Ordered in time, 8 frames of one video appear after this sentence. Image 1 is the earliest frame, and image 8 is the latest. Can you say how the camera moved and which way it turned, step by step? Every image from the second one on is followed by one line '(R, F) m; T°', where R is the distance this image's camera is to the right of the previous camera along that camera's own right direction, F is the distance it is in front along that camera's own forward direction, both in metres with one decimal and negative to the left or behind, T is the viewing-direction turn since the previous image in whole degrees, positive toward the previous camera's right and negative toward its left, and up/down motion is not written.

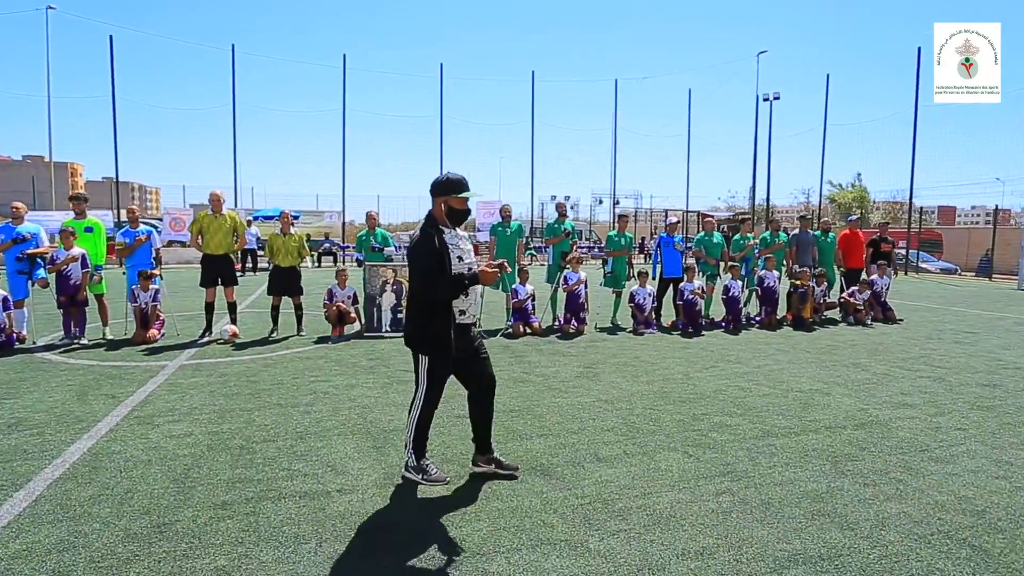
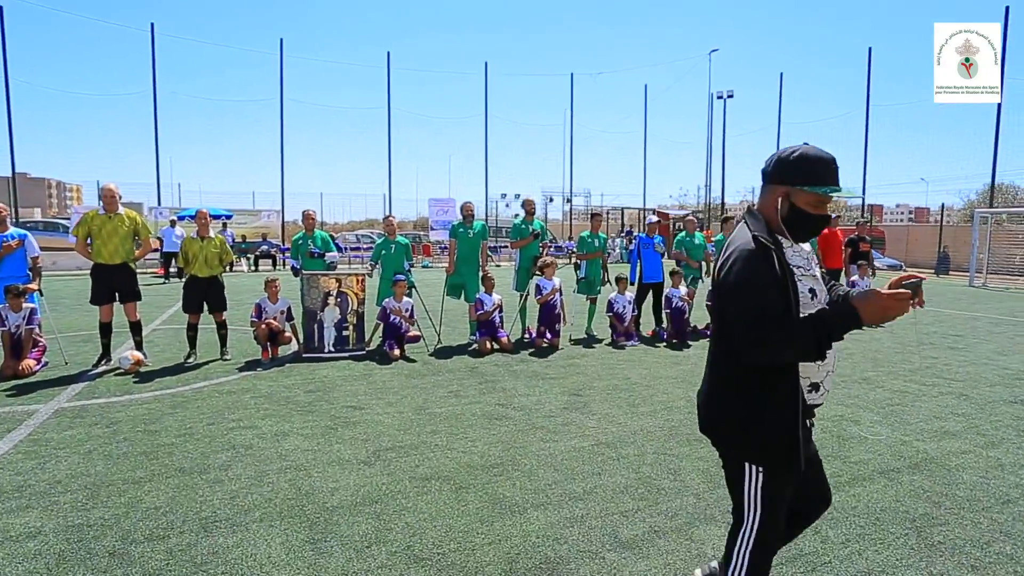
(-0.2, +1.1) m; +5°
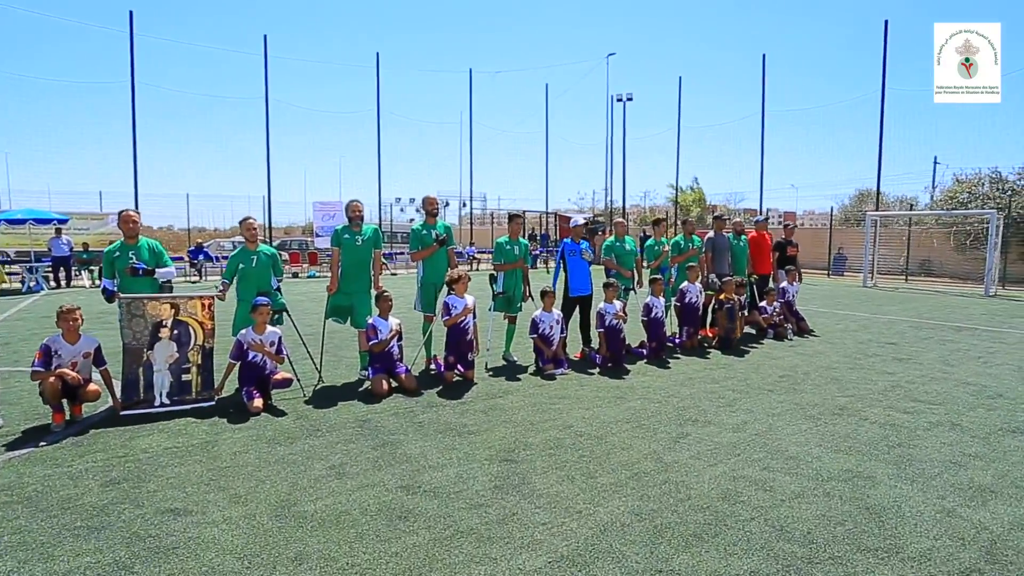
(0.0, +1.5) m; +10°
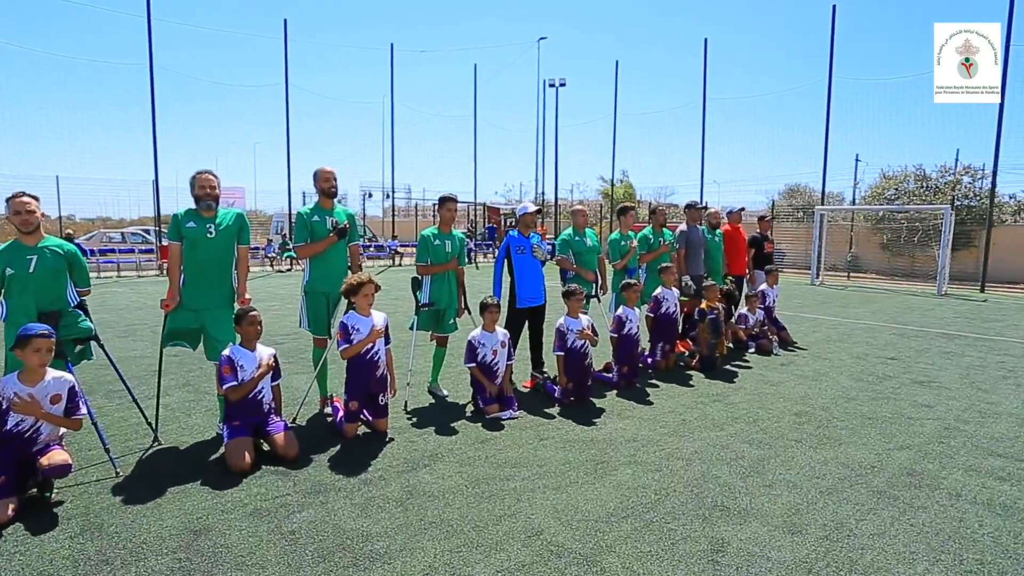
(0.0, +1.9) m; +7°
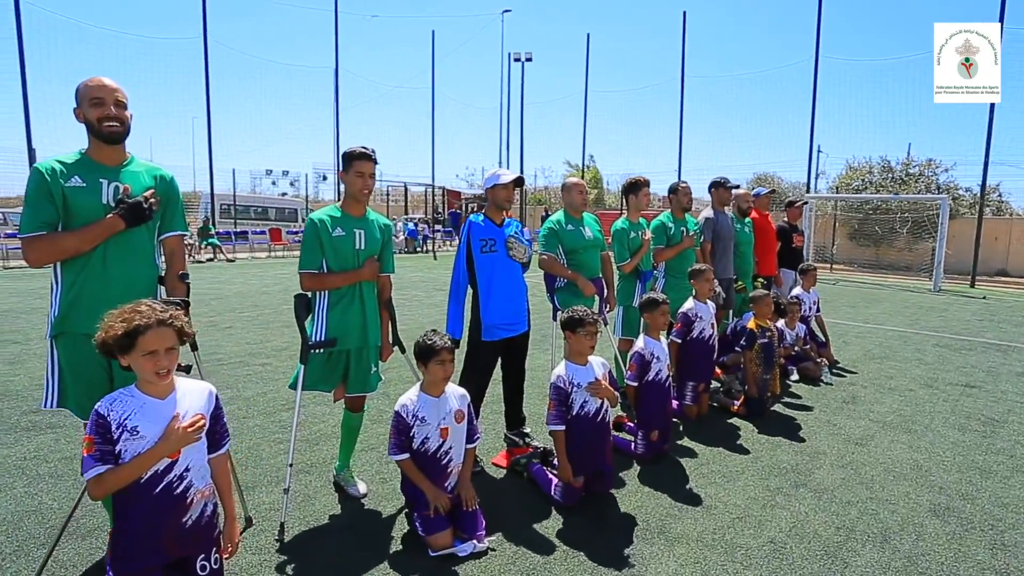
(0.0, +2.2) m; +4°
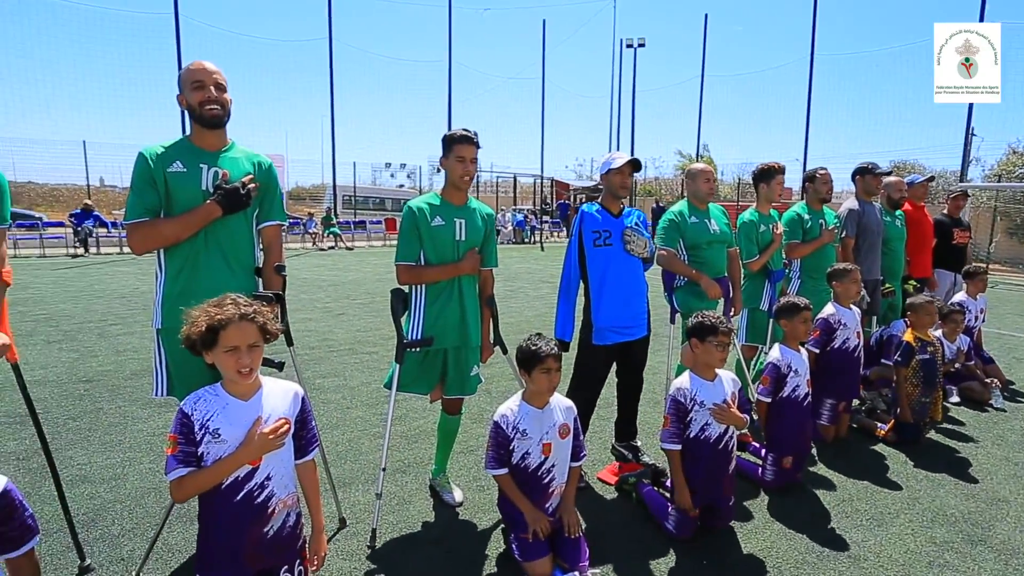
(0.0, +0.3) m; -10°
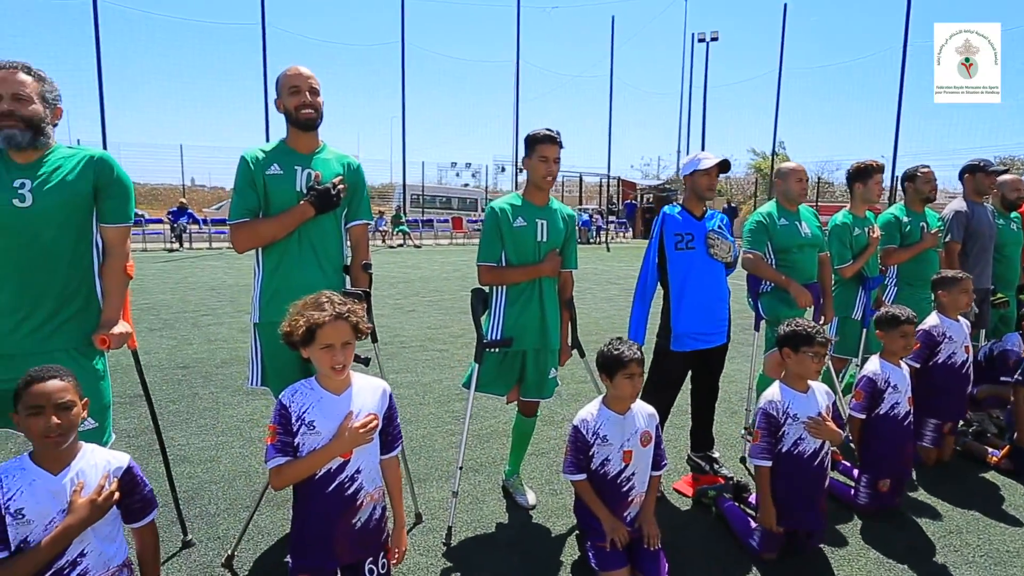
(-0.1, 0.0) m; -6°
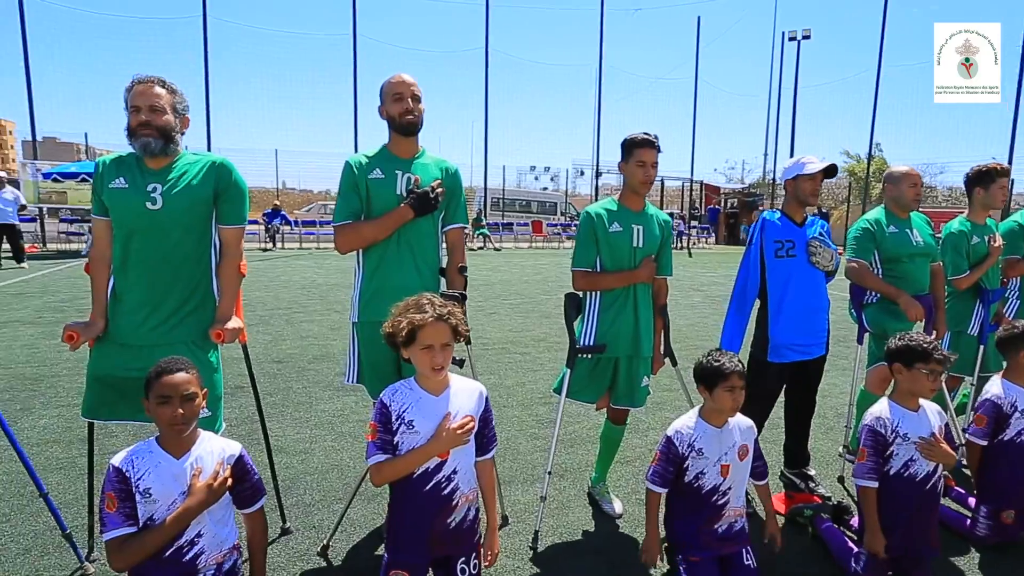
(-0.1, 0.0) m; -7°
